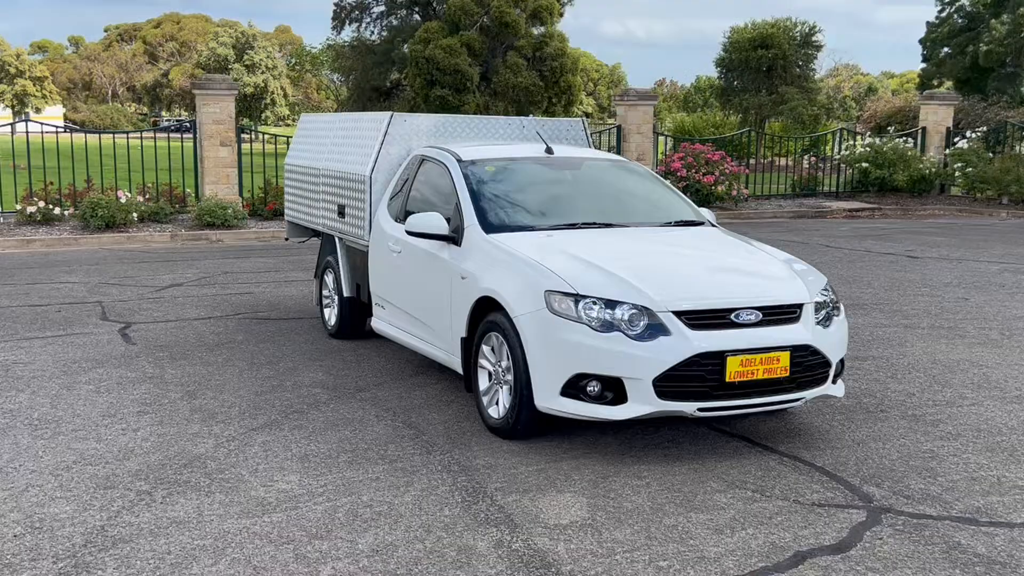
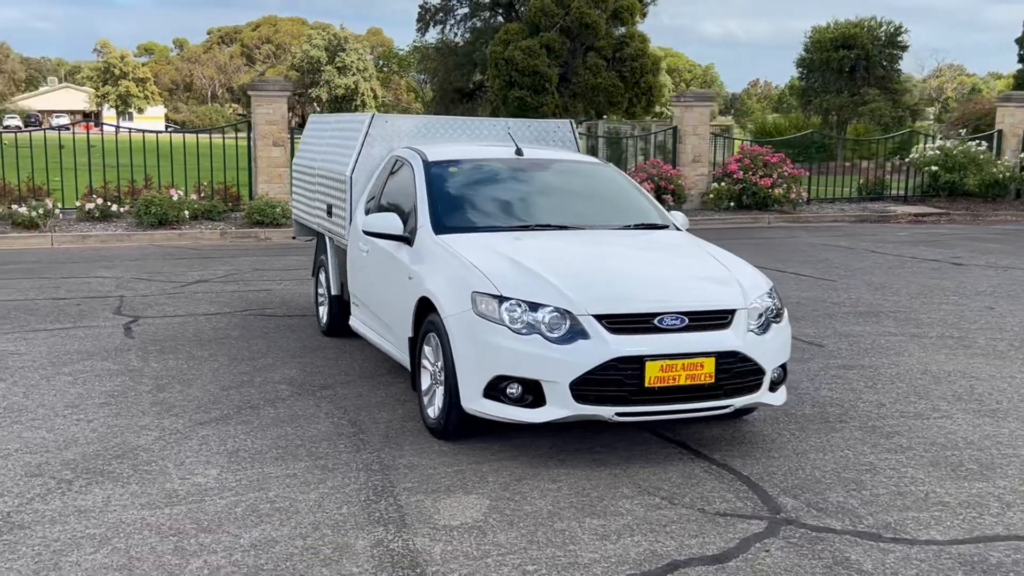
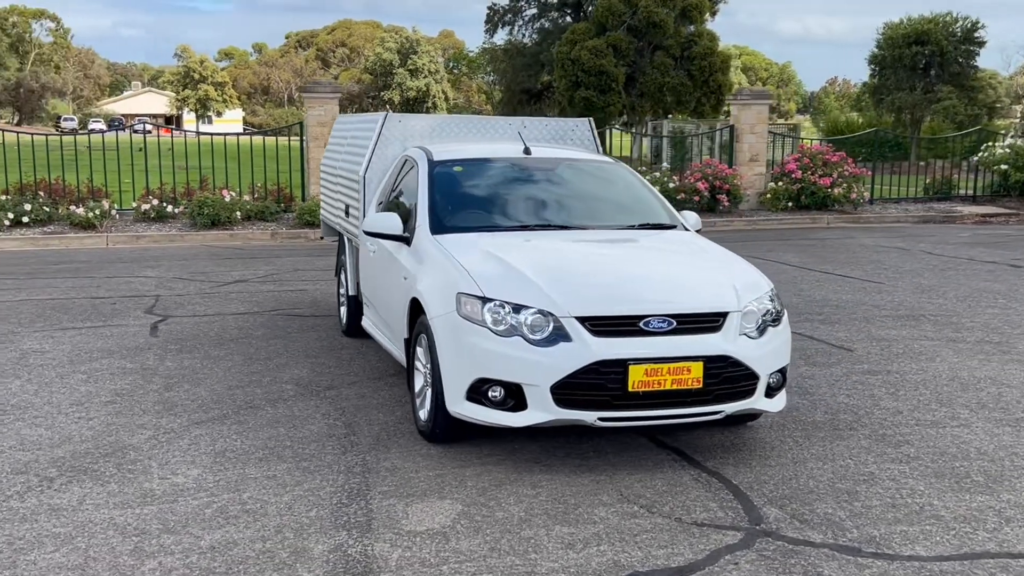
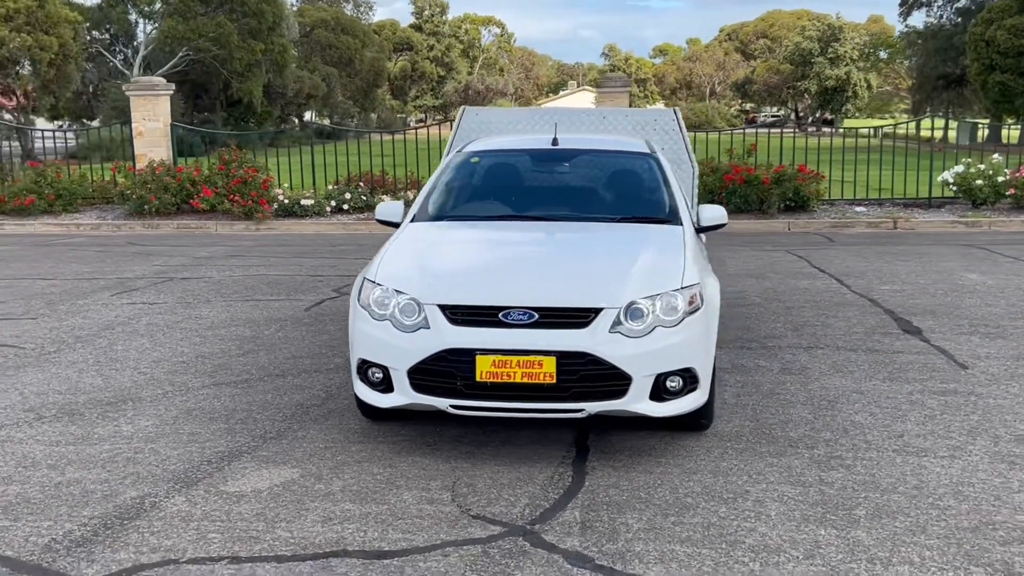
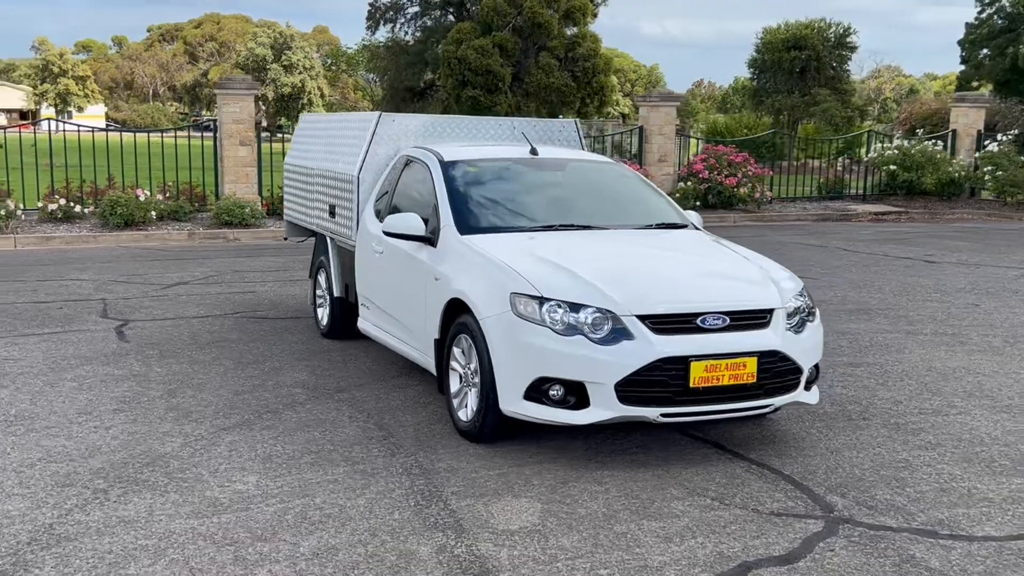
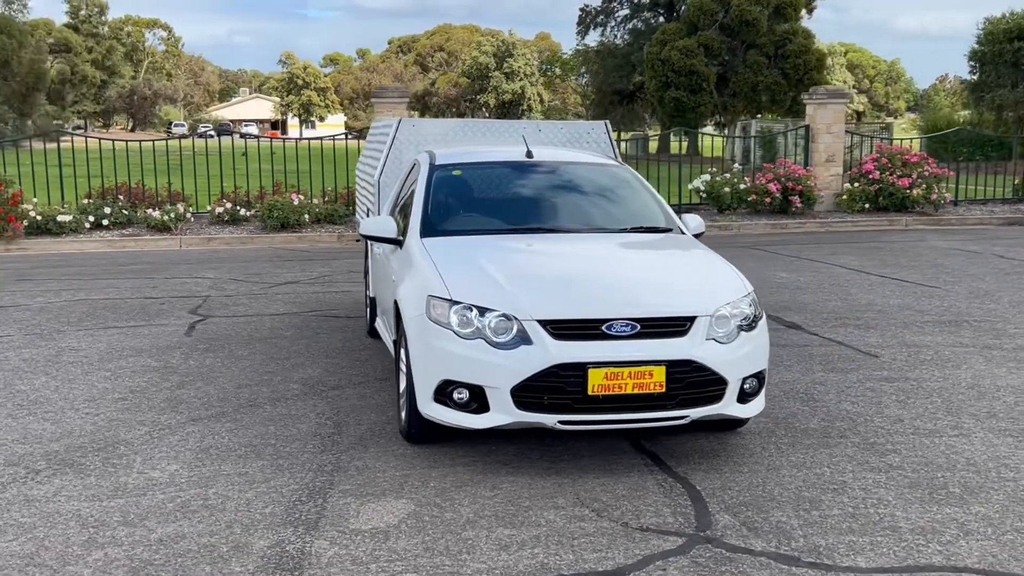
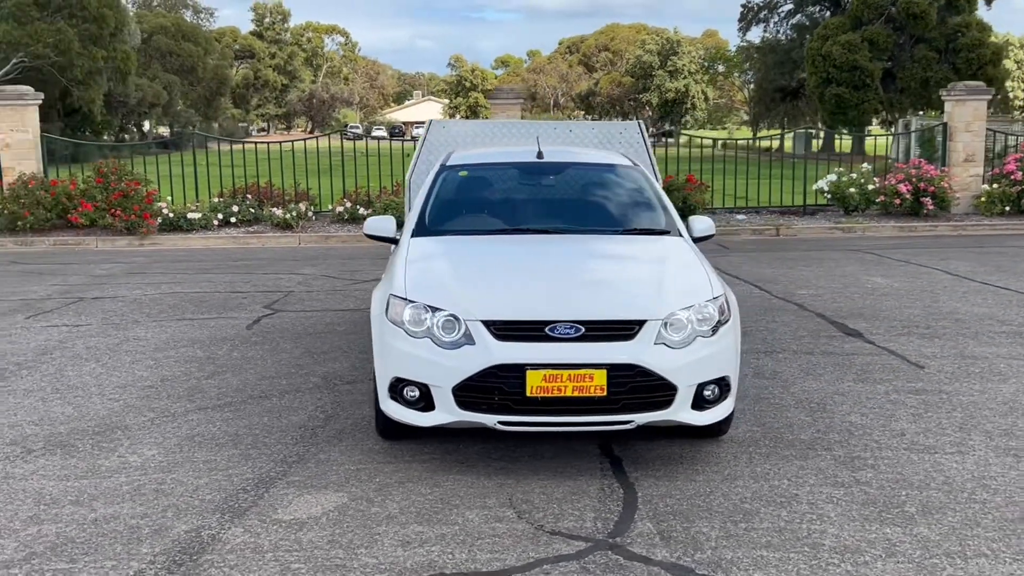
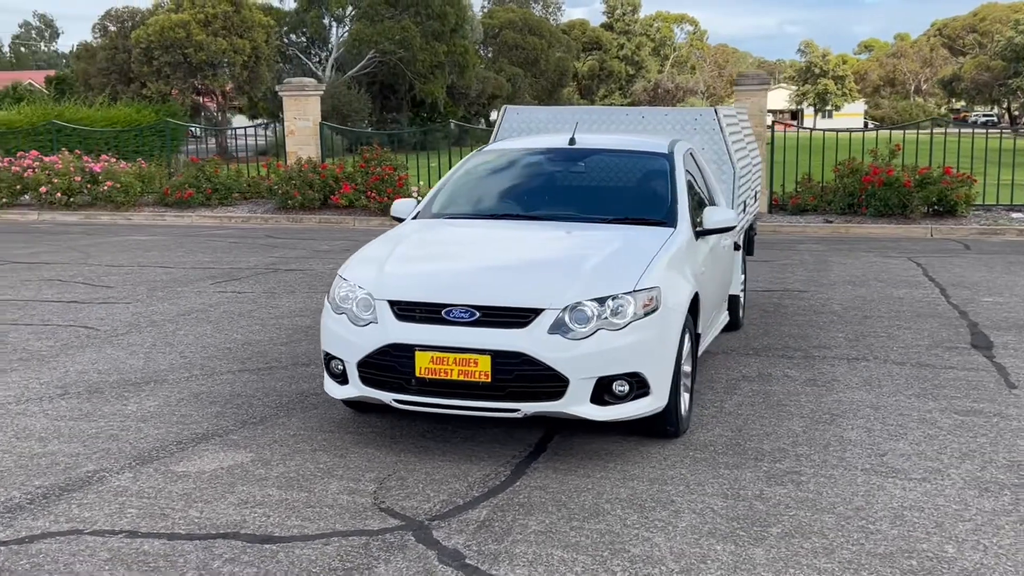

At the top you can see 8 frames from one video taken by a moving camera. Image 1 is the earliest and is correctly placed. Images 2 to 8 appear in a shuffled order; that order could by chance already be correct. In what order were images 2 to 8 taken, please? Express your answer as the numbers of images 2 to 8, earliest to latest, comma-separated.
5, 2, 3, 6, 7, 4, 8
